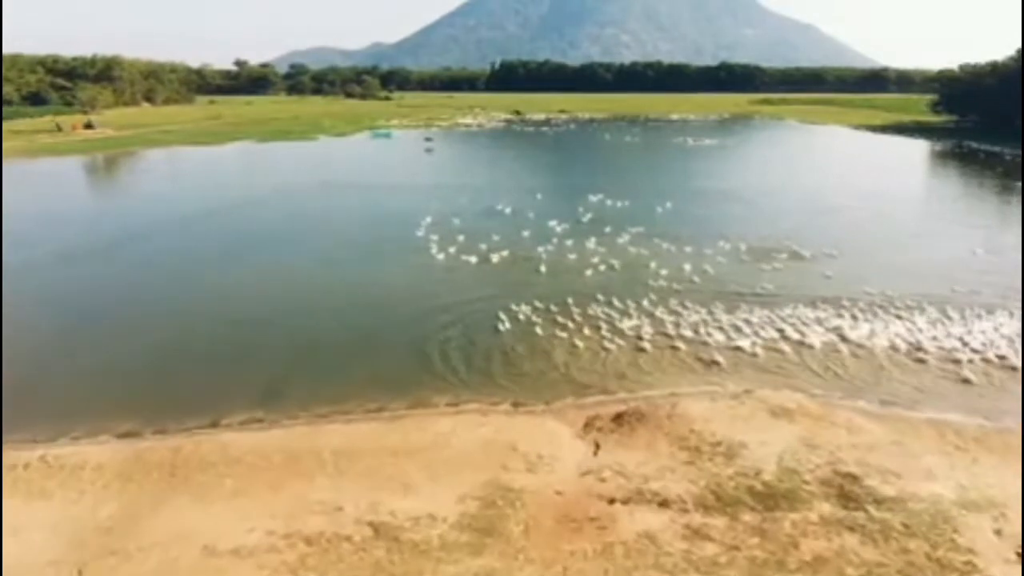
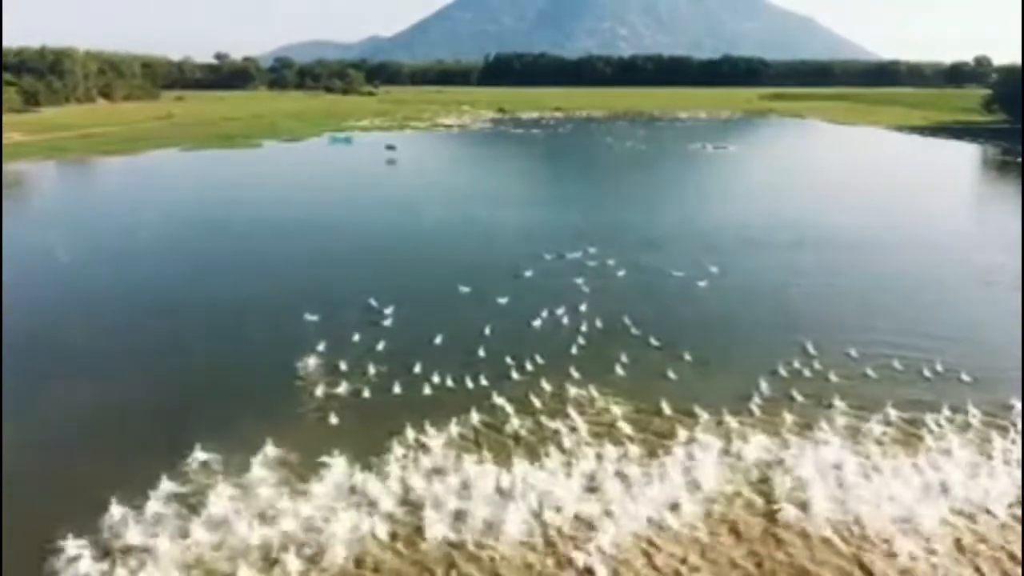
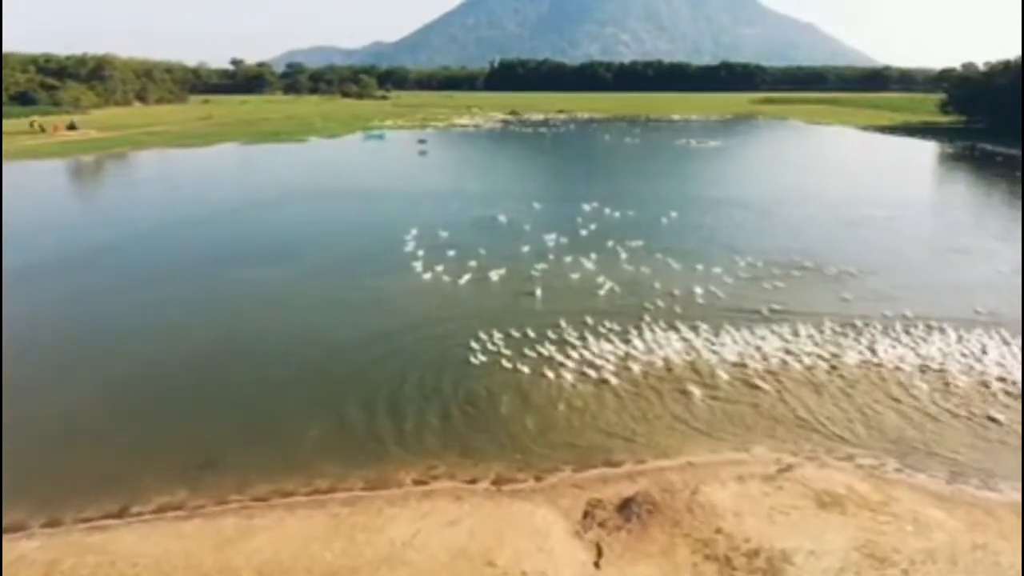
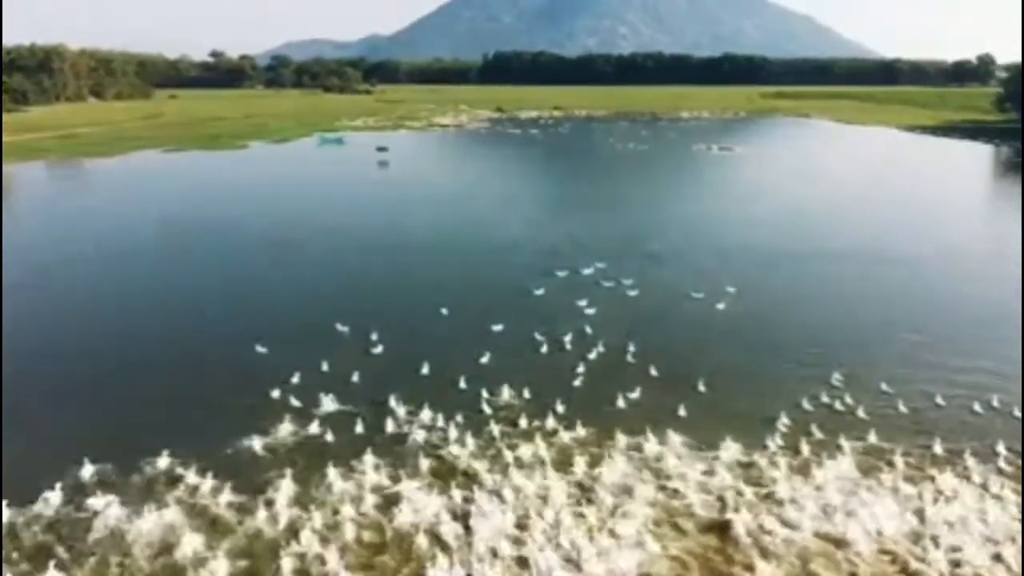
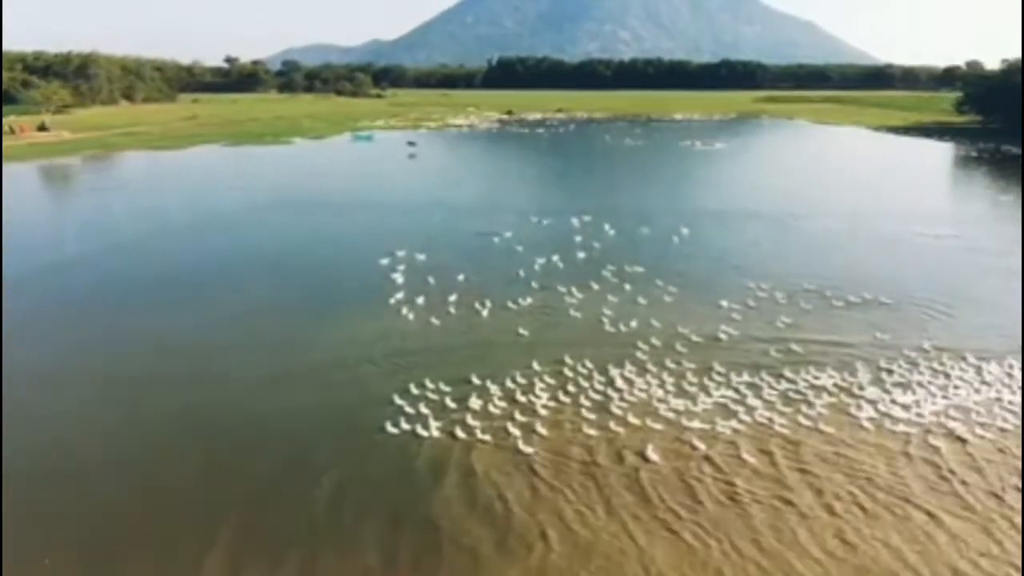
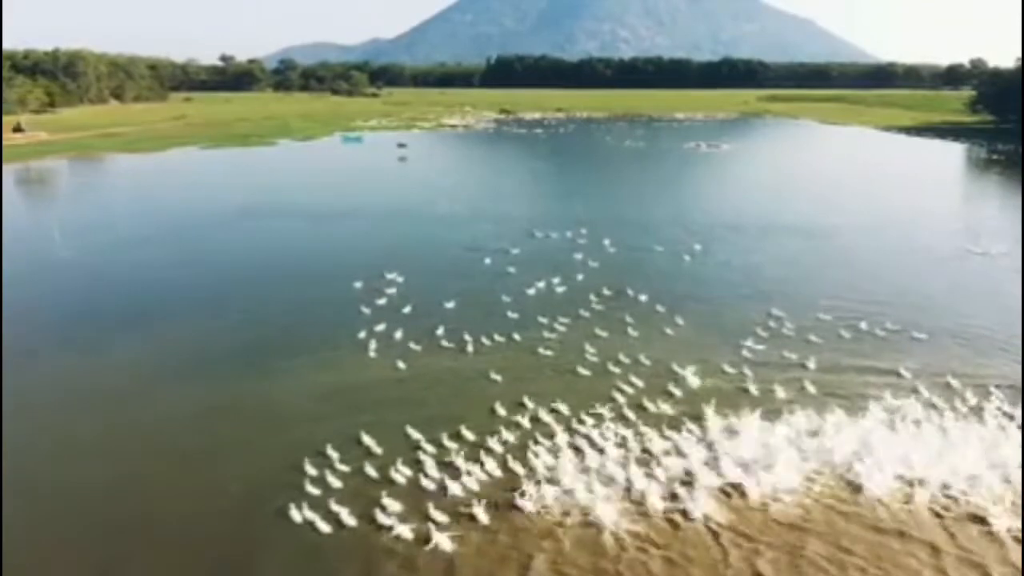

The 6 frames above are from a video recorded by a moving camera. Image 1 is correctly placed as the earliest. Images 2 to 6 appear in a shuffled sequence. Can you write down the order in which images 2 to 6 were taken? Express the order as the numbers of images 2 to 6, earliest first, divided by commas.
3, 5, 6, 2, 4
